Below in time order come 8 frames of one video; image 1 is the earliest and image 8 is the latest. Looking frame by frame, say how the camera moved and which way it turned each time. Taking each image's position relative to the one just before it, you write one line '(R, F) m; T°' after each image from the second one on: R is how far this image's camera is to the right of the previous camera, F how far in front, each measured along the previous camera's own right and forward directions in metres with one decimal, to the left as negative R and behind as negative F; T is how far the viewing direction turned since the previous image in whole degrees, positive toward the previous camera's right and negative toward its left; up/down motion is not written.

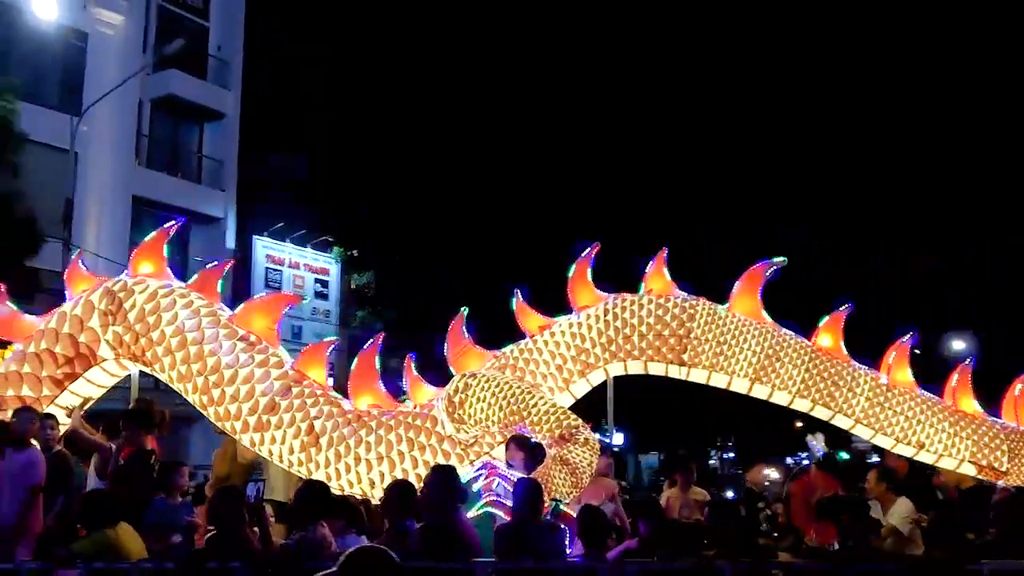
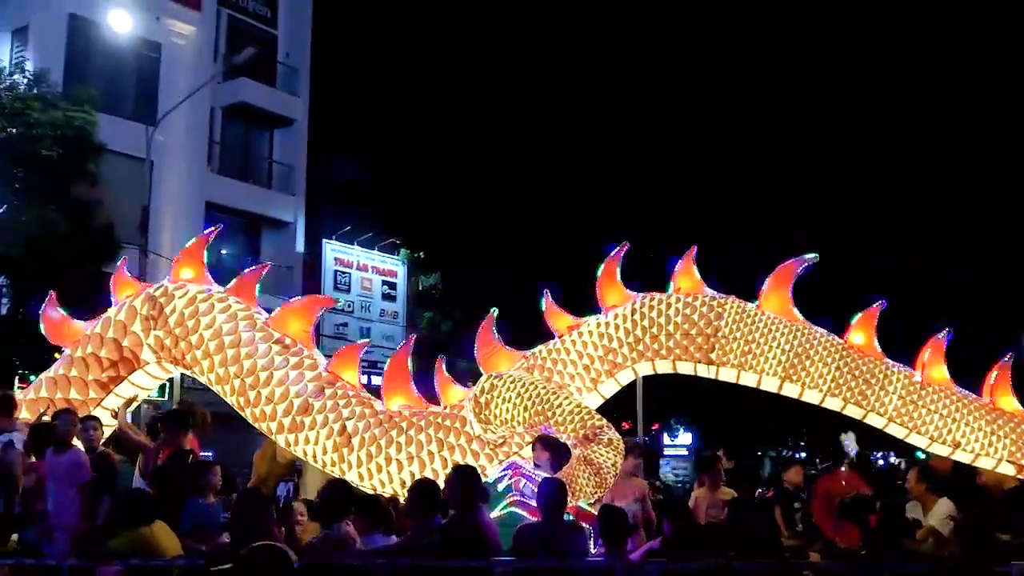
(+0.2, 0.0) m; -4°
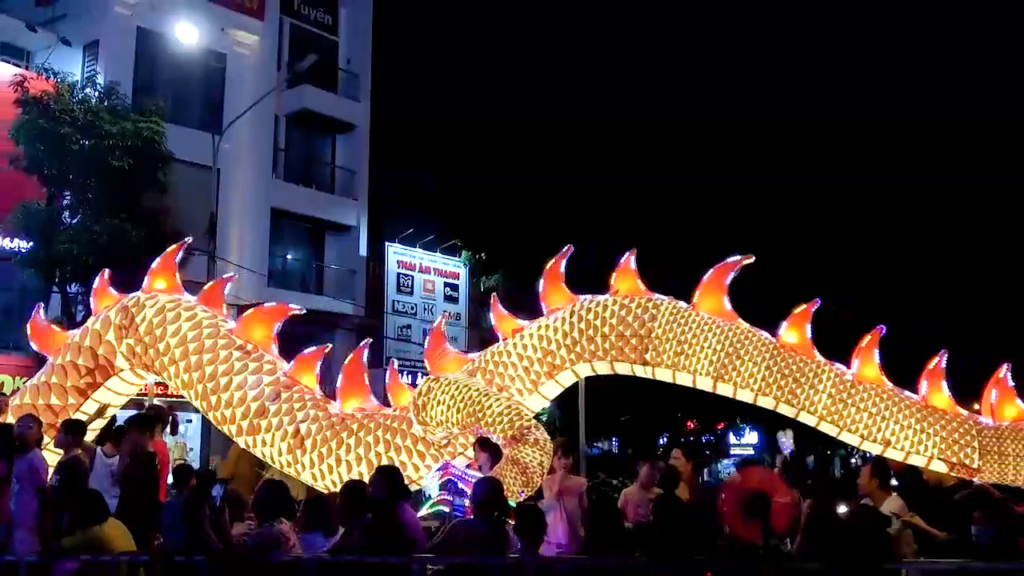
(+0.7, -0.1) m; -4°
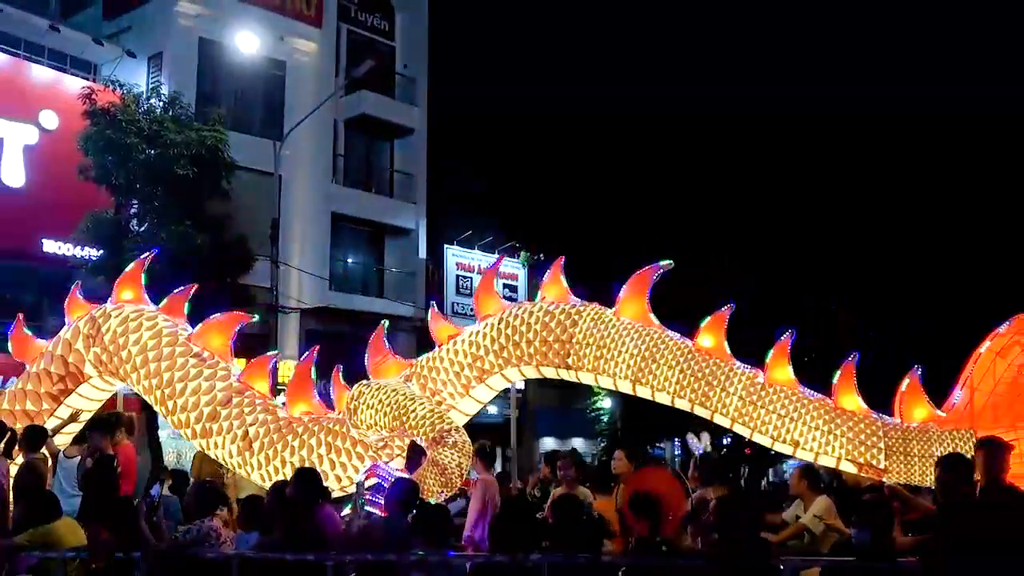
(+0.7, -0.2) m; -3°
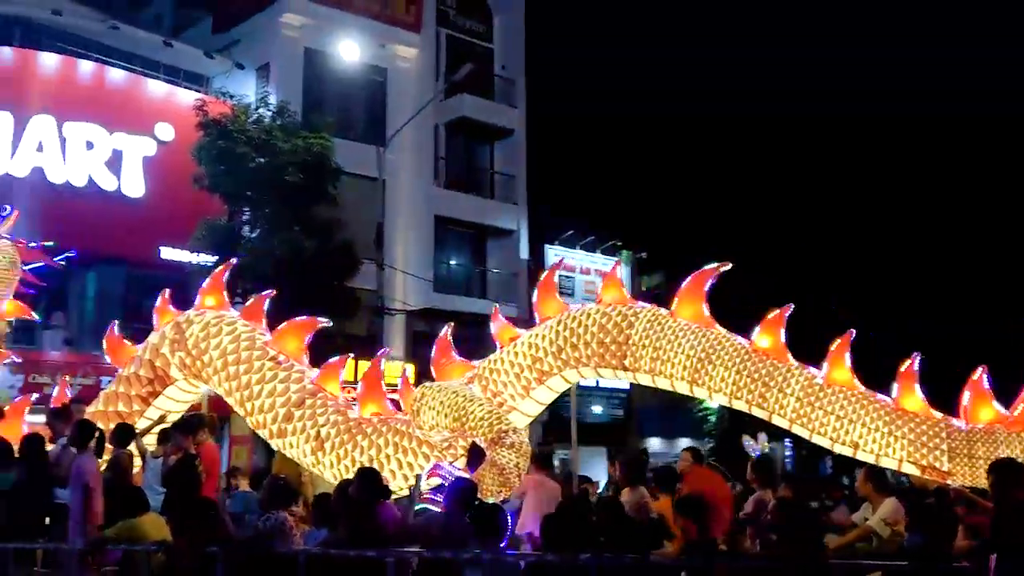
(+0.3, -0.1) m; -6°
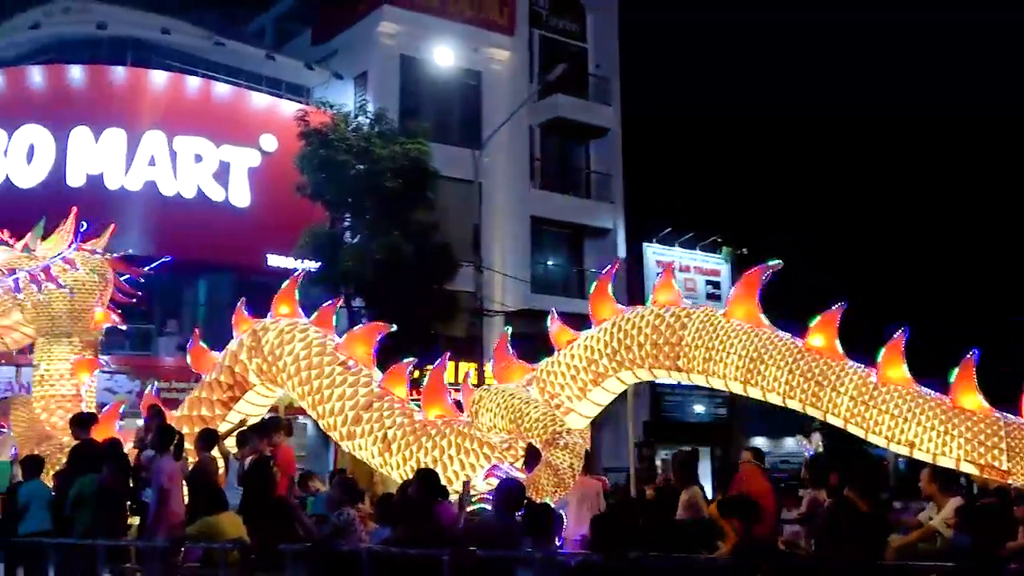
(+0.3, -0.1) m; -6°
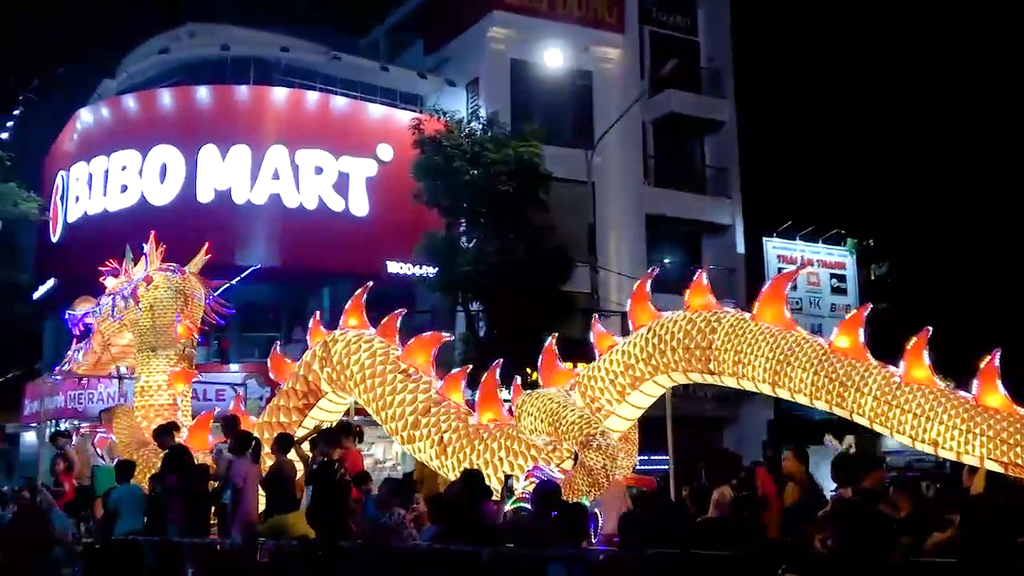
(+0.5, -0.3) m; -7°
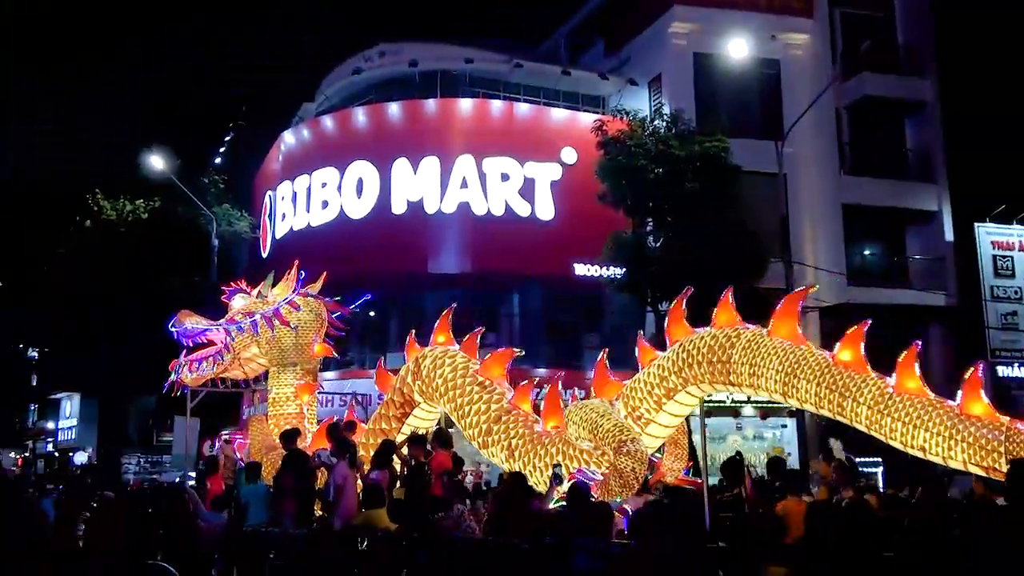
(+1.0, -0.6) m; -11°
